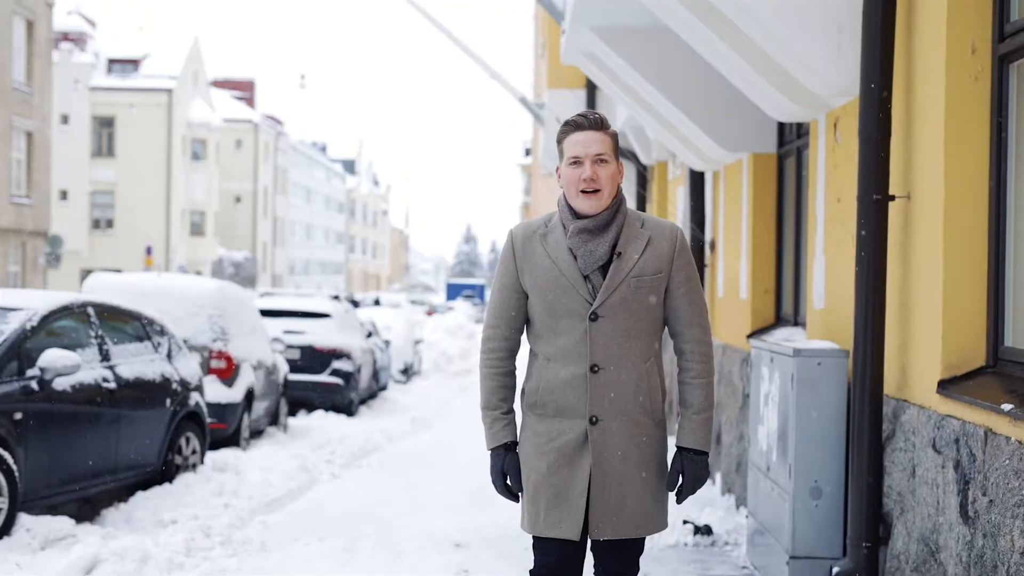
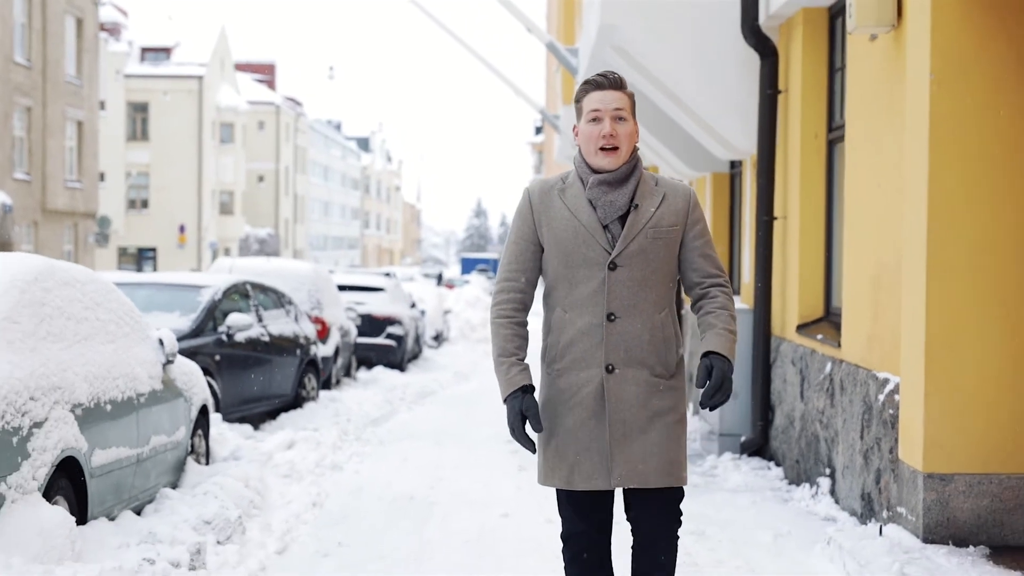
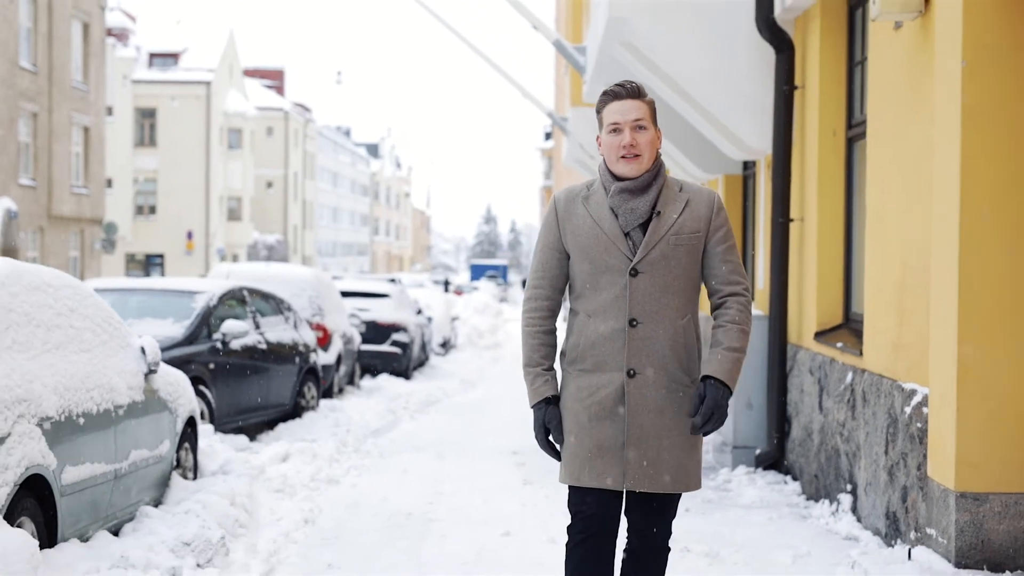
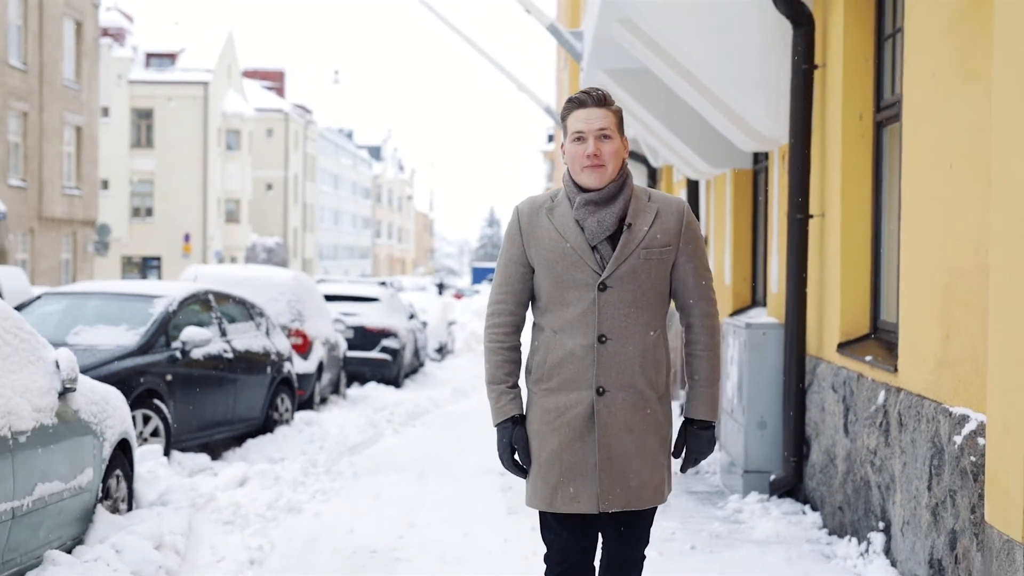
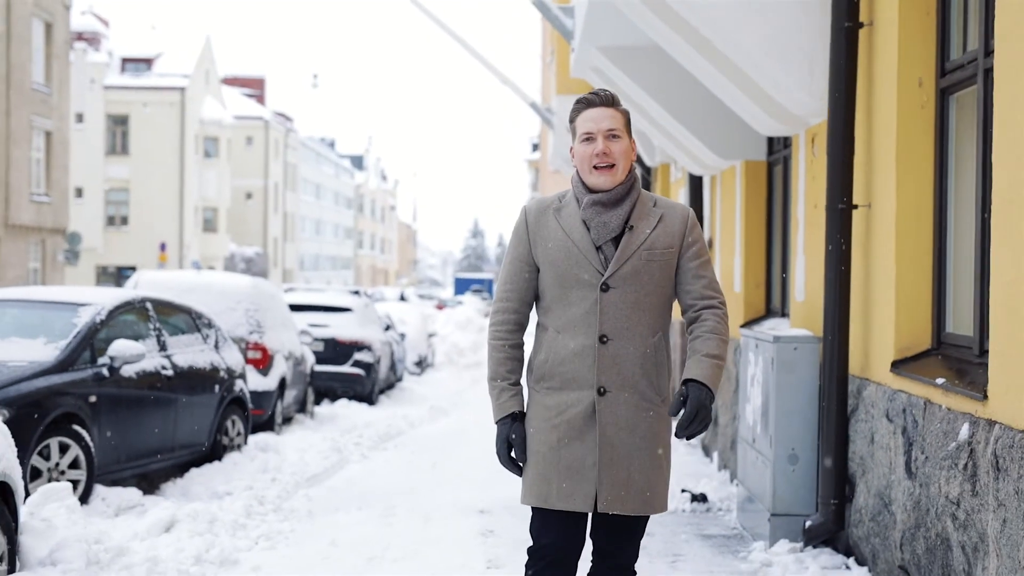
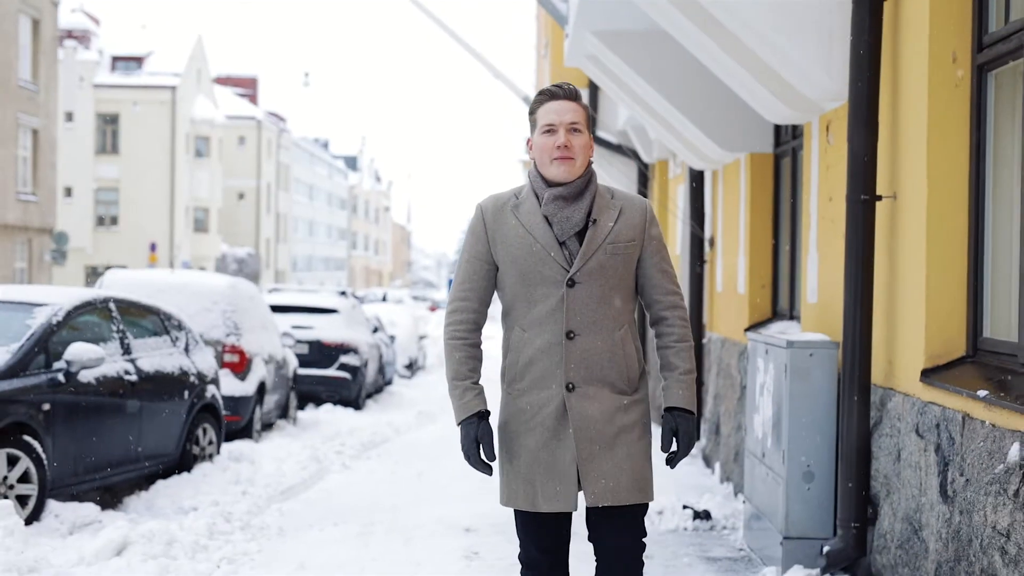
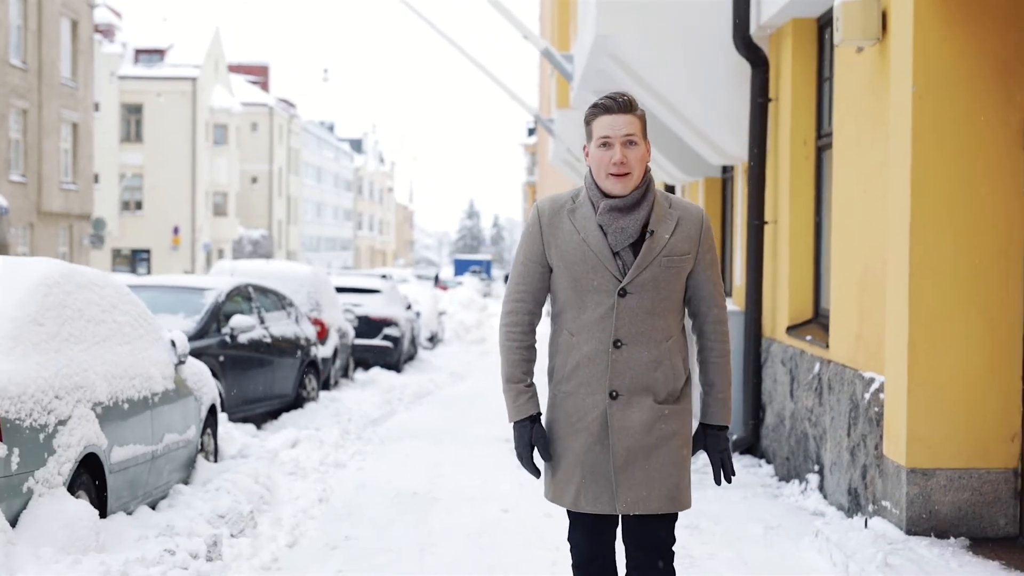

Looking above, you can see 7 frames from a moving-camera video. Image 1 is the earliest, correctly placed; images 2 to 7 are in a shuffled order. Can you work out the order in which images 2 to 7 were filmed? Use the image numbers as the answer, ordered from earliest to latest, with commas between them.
6, 5, 4, 3, 2, 7
